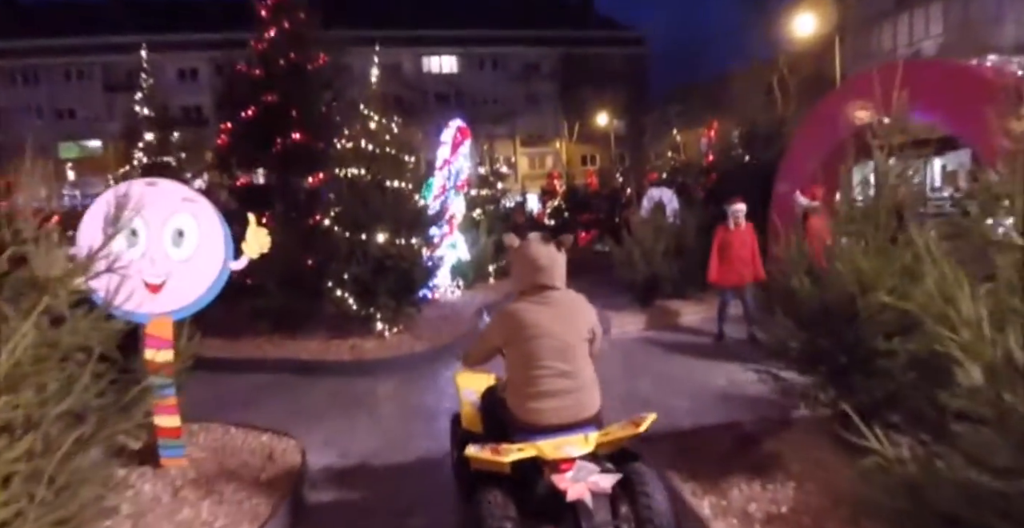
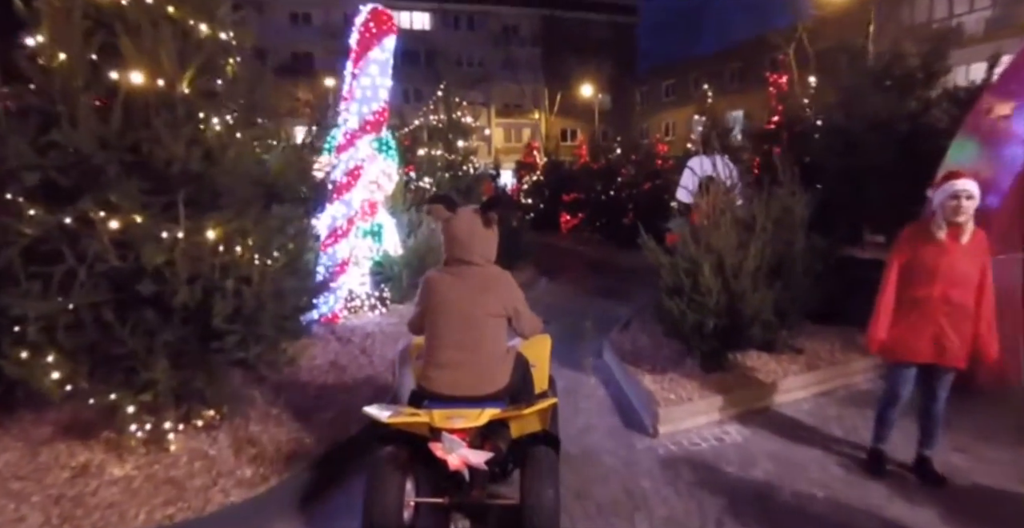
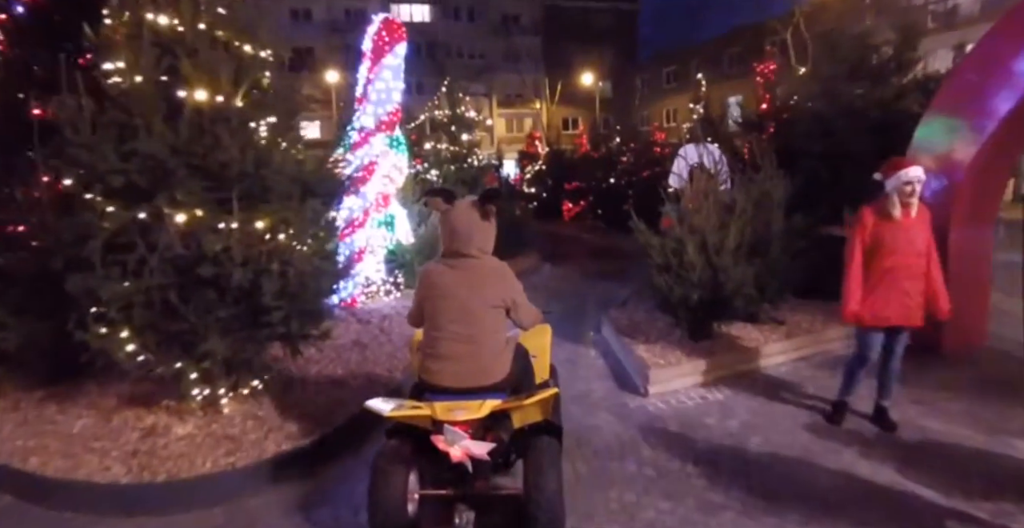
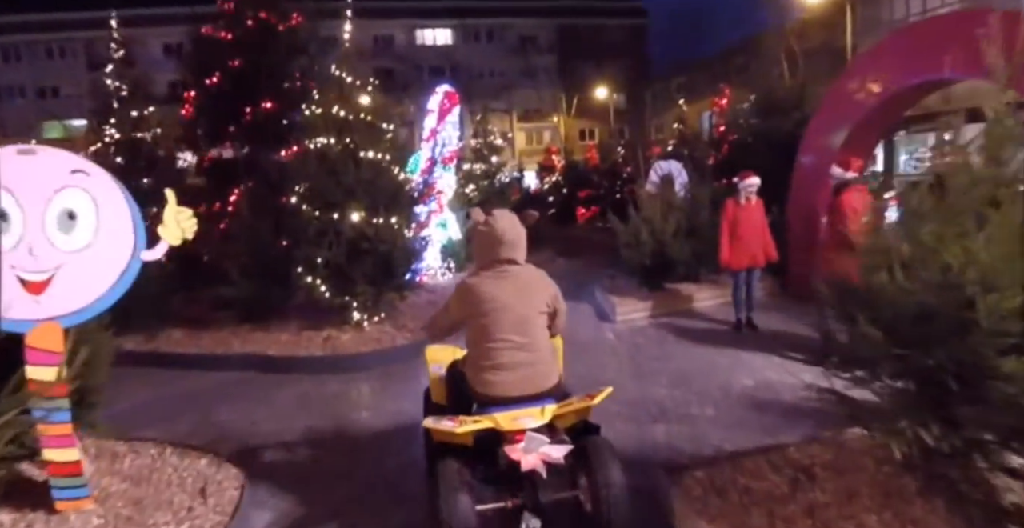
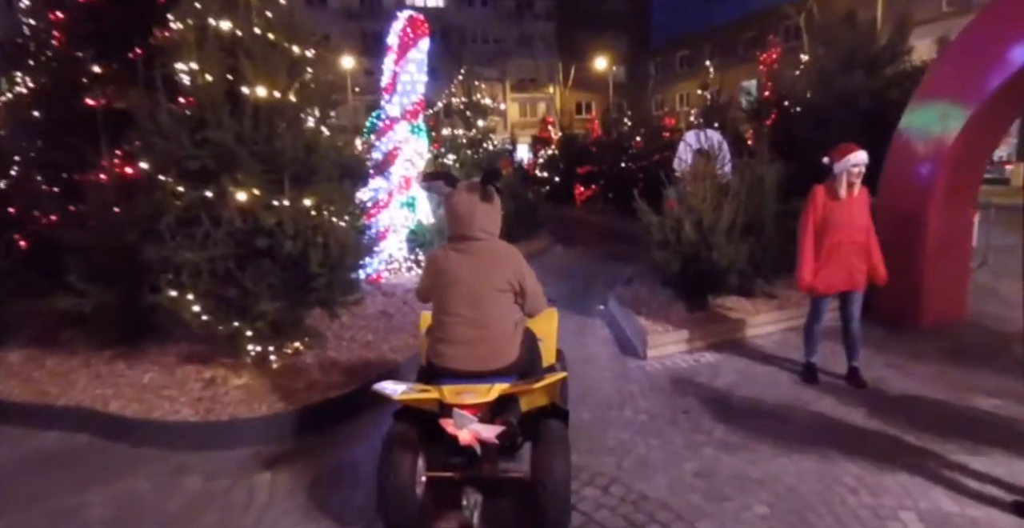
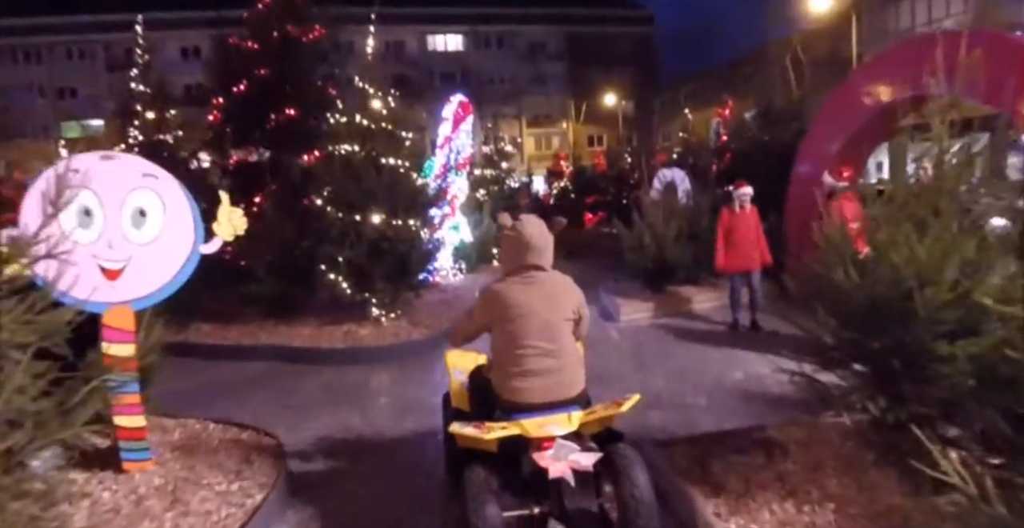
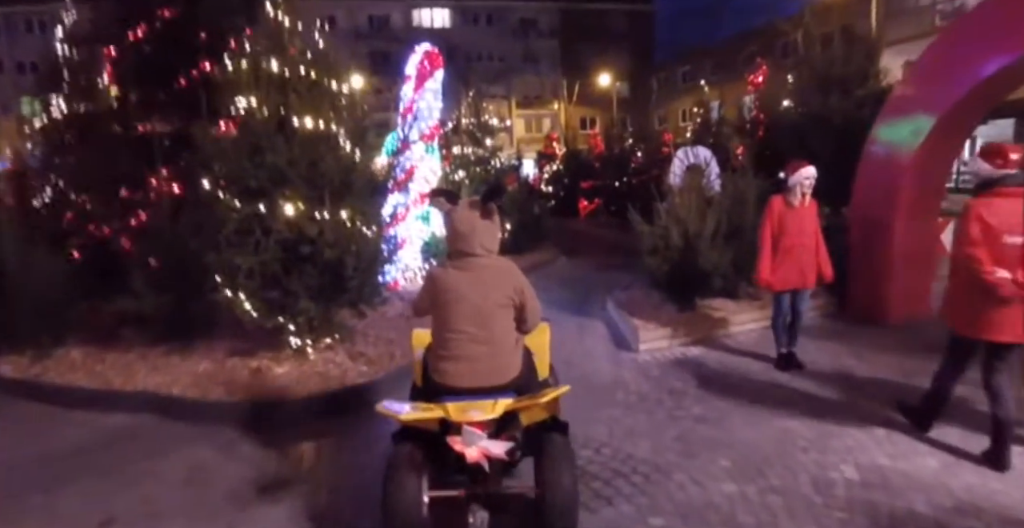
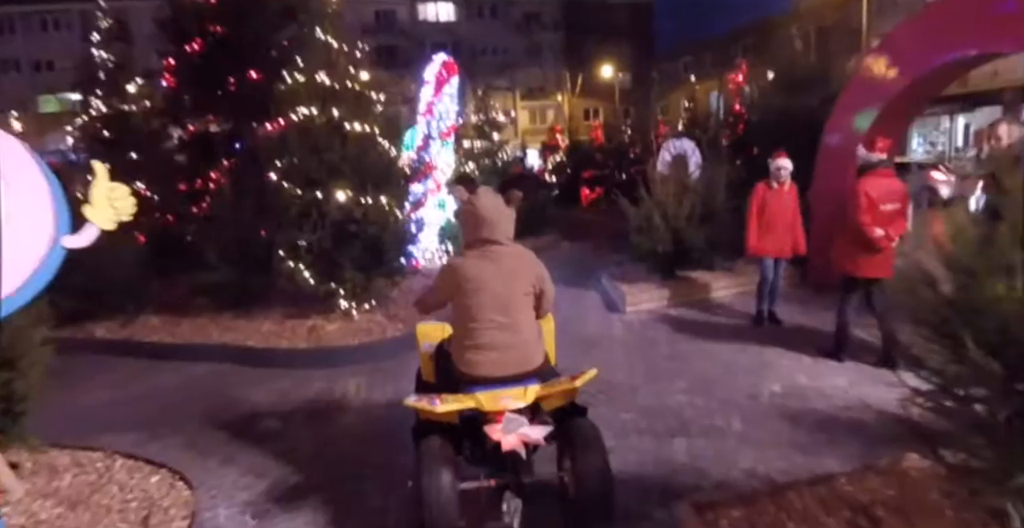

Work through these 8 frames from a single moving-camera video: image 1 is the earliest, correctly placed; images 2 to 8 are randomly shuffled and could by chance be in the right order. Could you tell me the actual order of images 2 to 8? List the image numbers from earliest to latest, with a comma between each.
6, 4, 8, 7, 5, 3, 2
